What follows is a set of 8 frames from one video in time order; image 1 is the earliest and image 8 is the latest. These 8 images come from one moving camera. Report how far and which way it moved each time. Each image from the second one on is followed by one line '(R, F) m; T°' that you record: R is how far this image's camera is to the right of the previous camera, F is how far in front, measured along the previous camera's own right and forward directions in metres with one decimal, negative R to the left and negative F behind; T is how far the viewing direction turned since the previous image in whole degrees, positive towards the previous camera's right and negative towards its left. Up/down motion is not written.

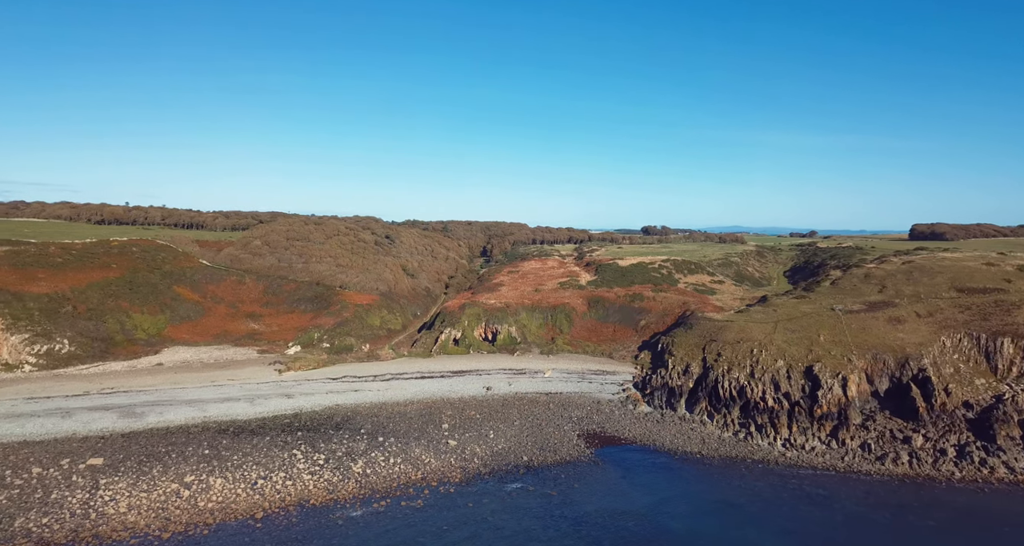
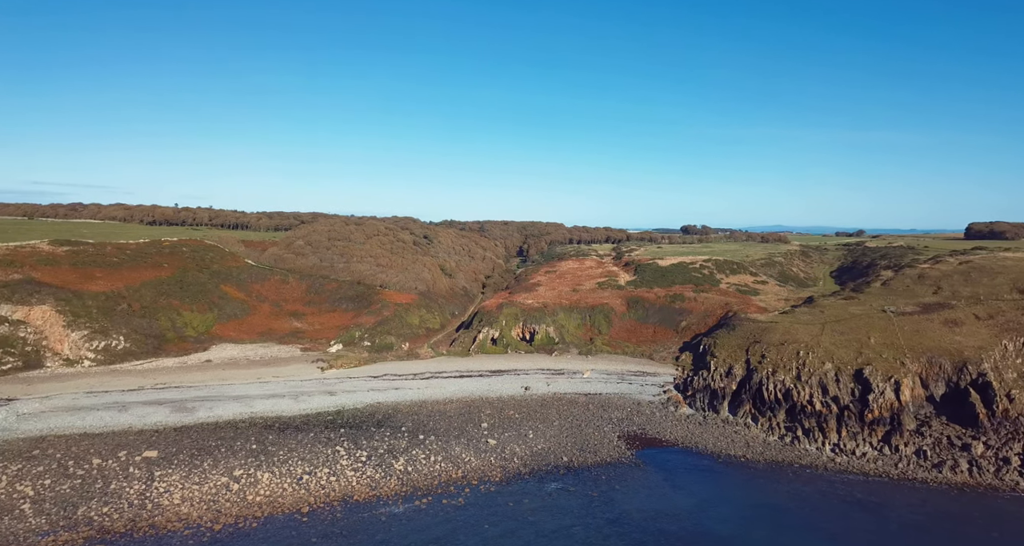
(-0.4, -0.3) m; -3°
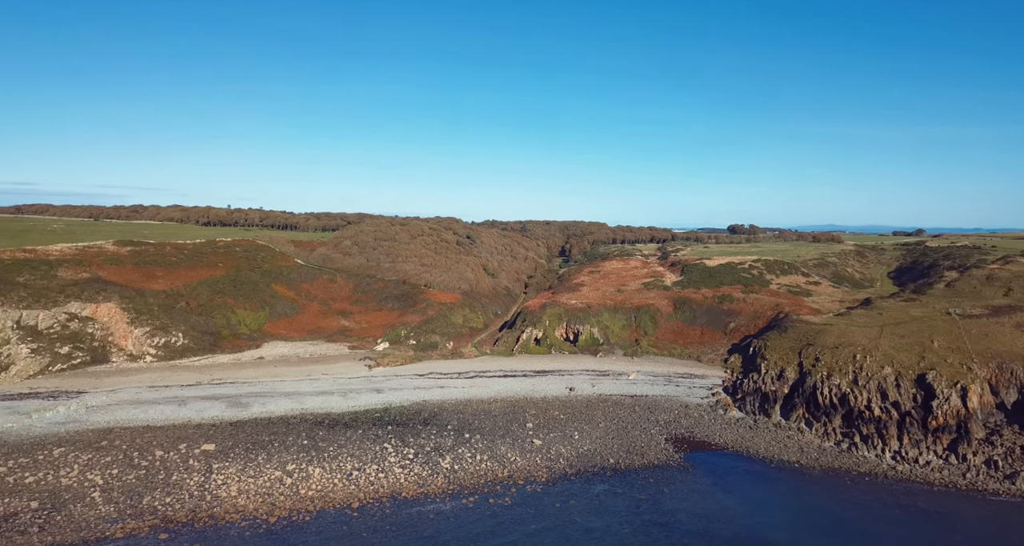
(-0.5, -0.2) m; -3°
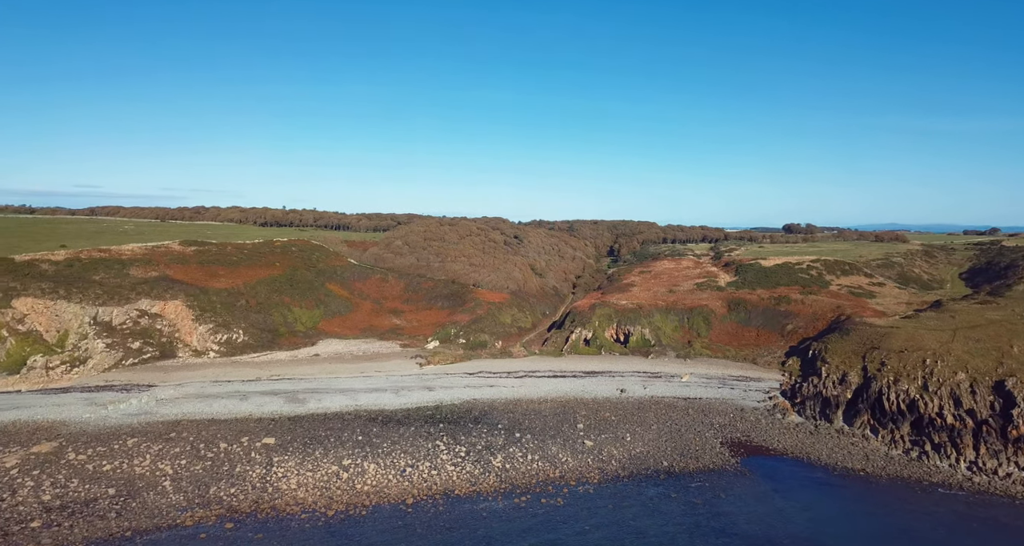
(-0.5, 0.0) m; -4°
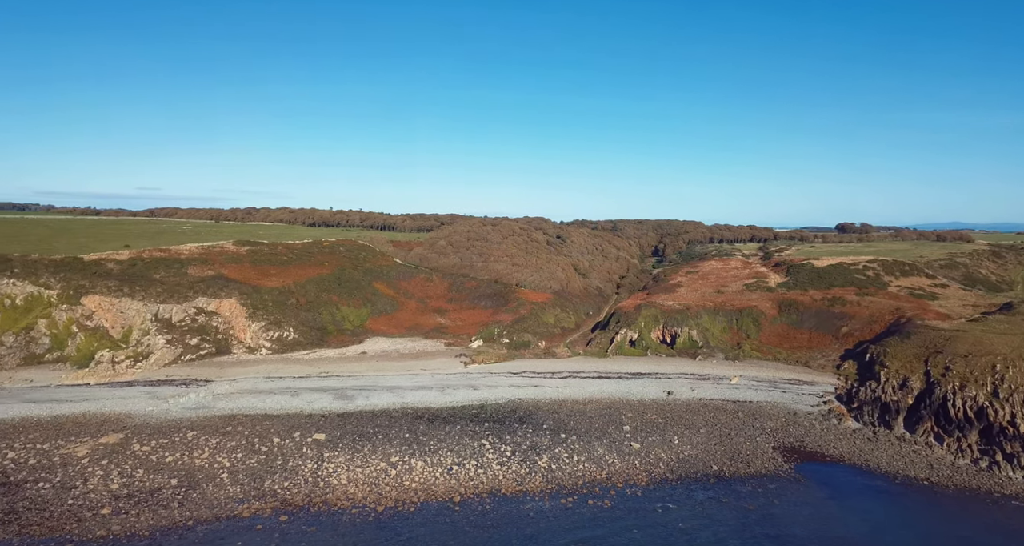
(-0.4, +0.2) m; -3°
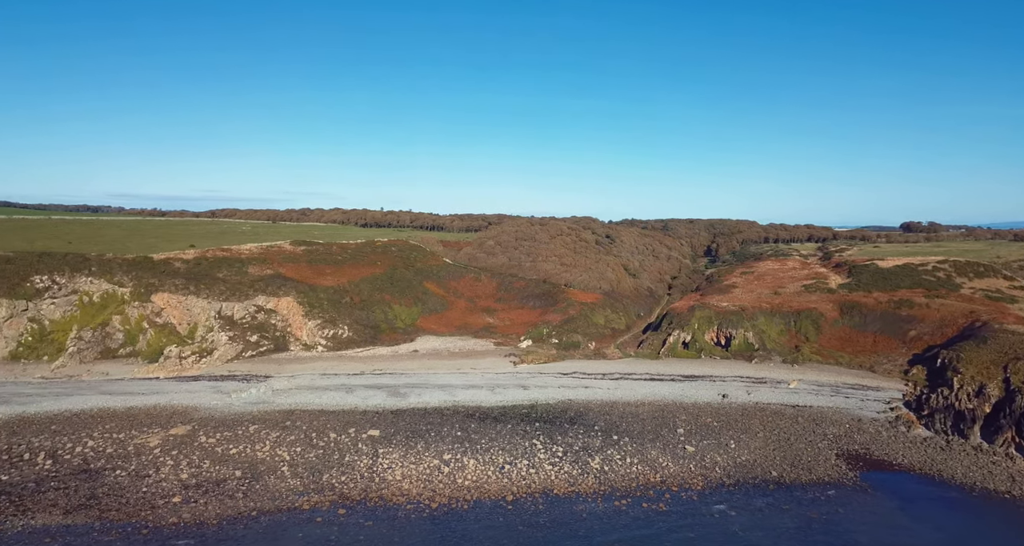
(-0.4, +0.4) m; -4°
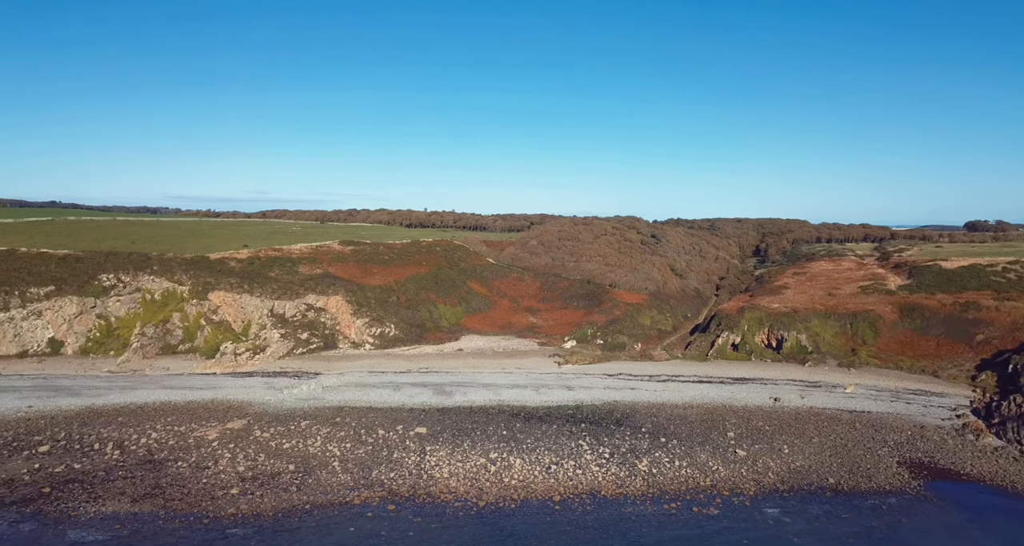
(-0.4, +0.5) m; -3°
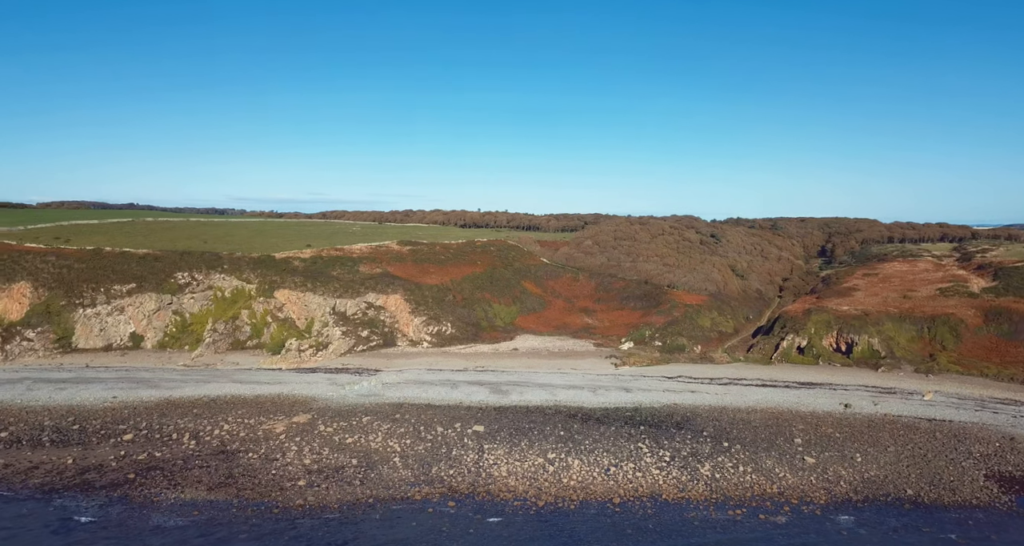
(-0.4, +0.9) m; -4°
